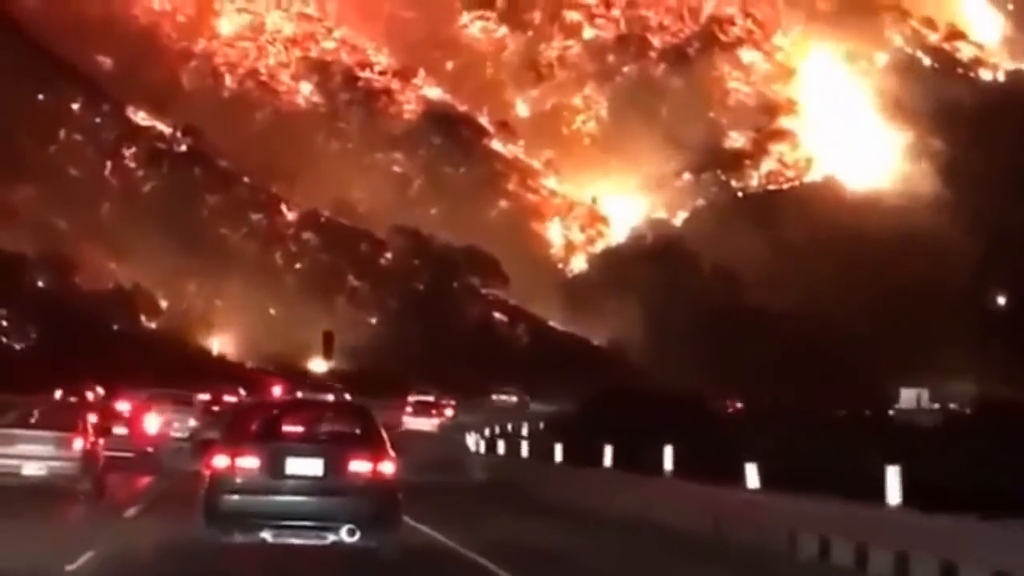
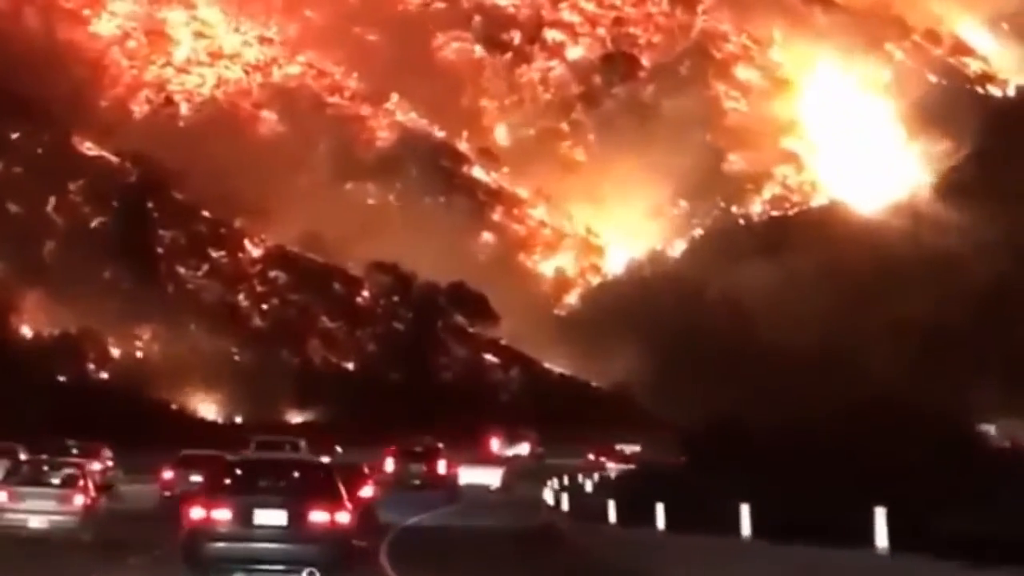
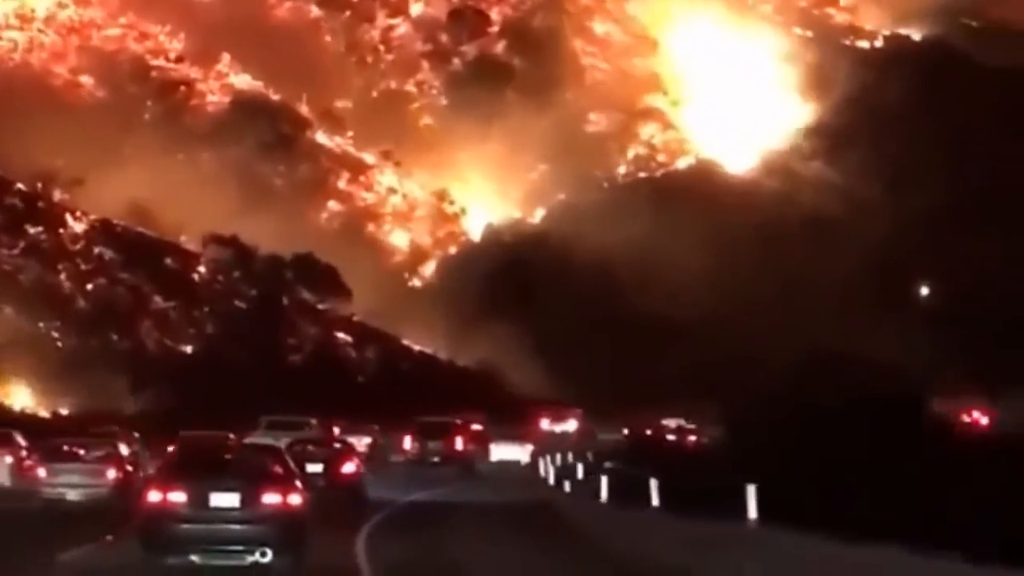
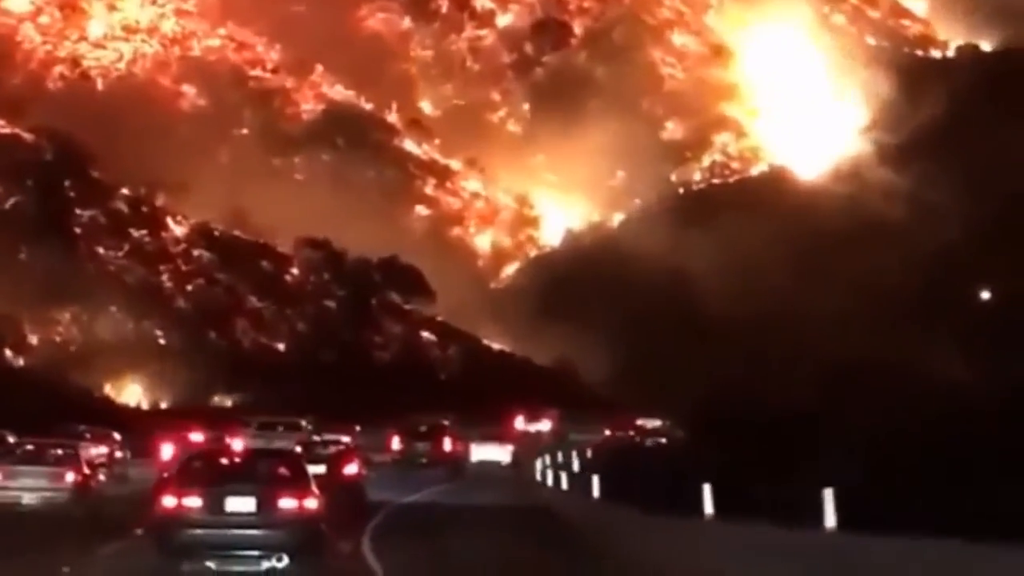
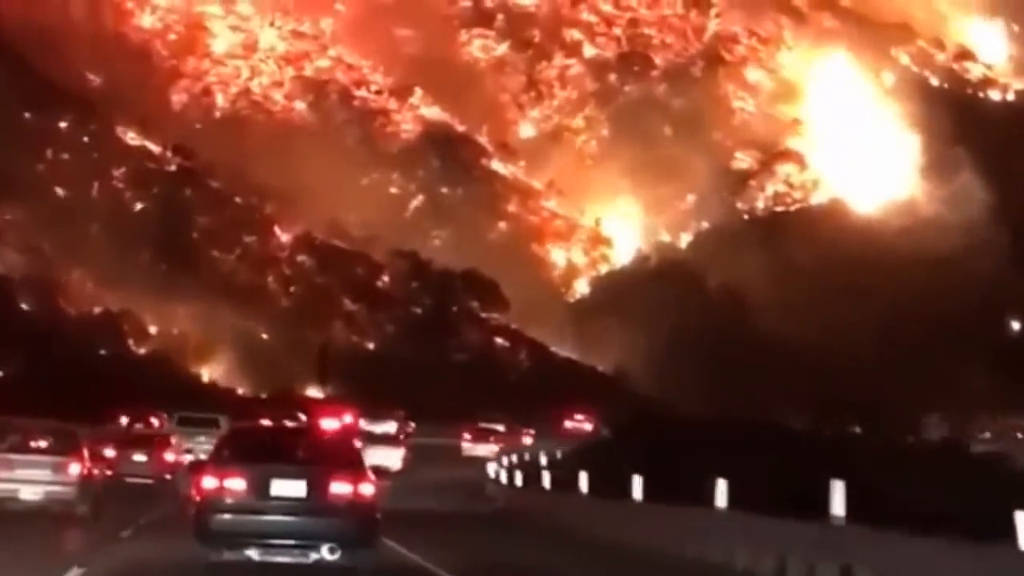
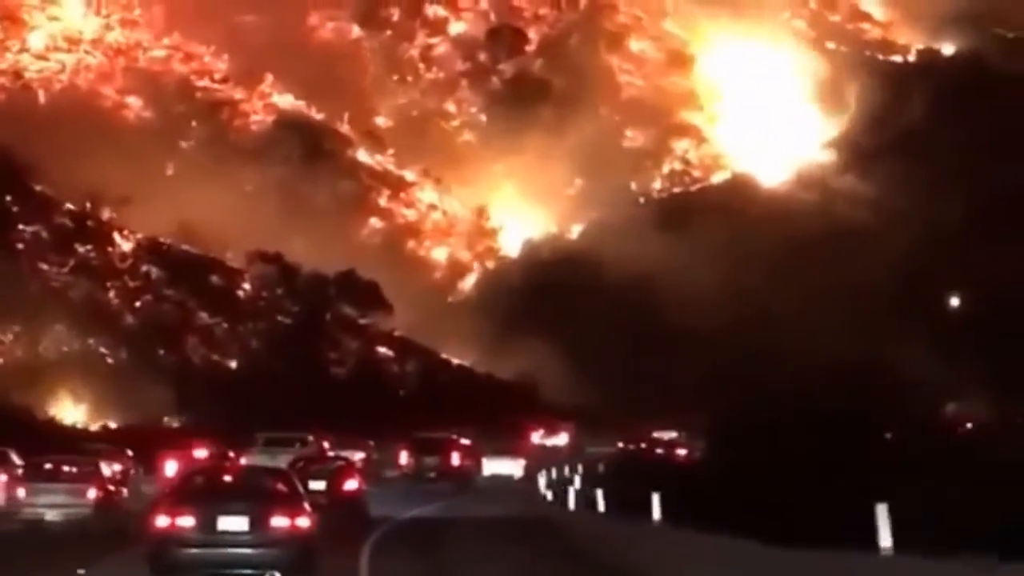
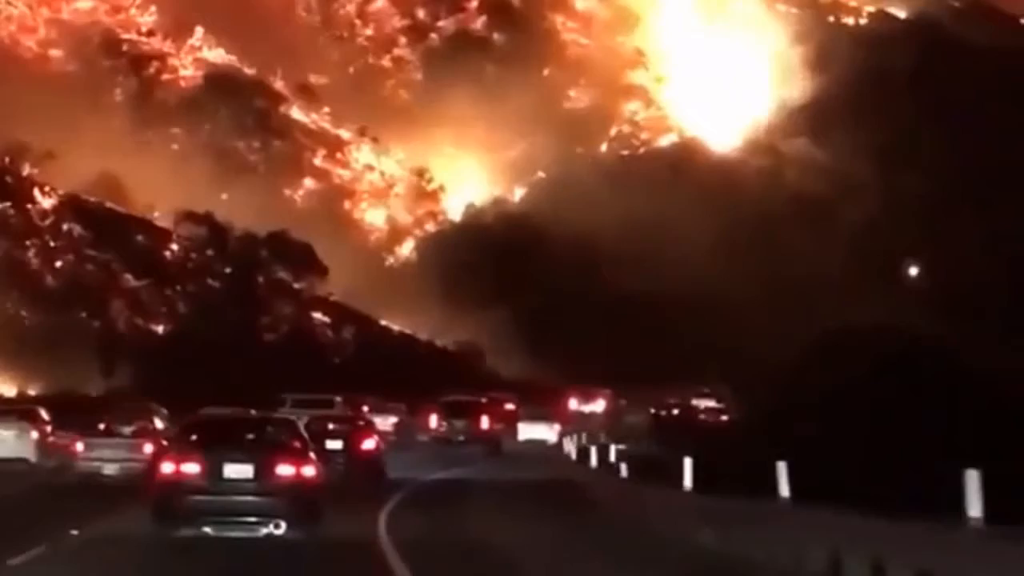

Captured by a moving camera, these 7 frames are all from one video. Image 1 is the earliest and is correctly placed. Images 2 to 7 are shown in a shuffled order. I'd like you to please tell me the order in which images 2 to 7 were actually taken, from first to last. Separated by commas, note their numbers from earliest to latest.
5, 2, 4, 6, 3, 7
